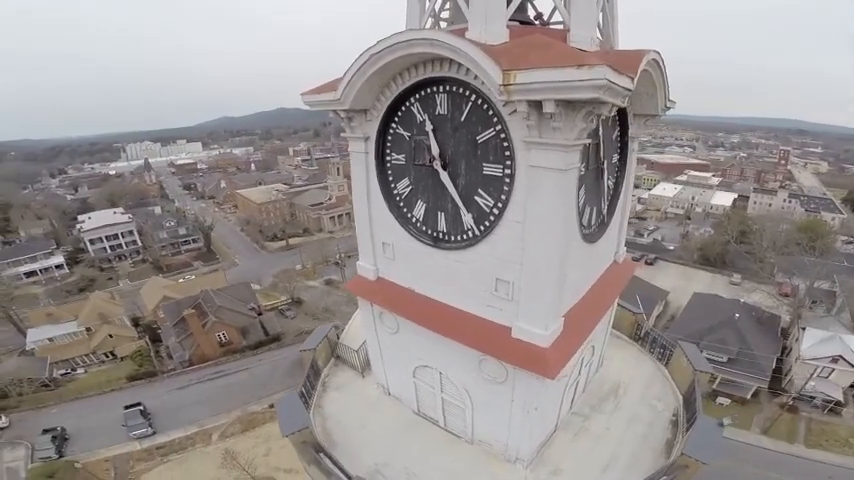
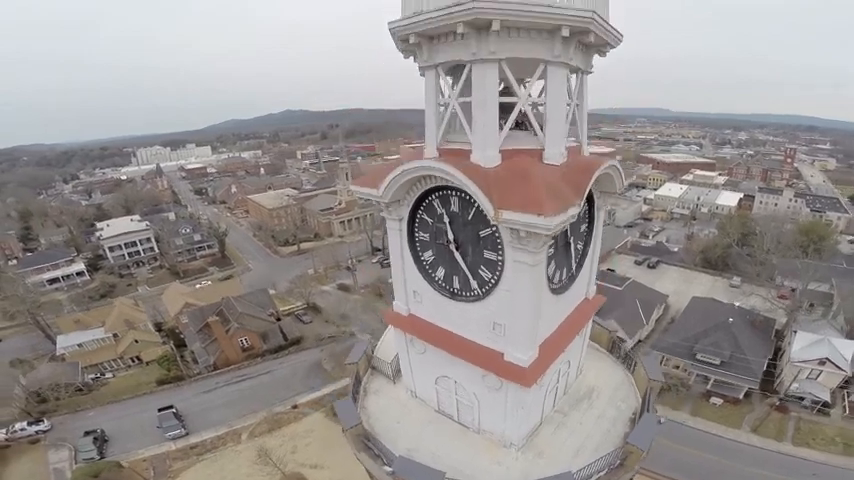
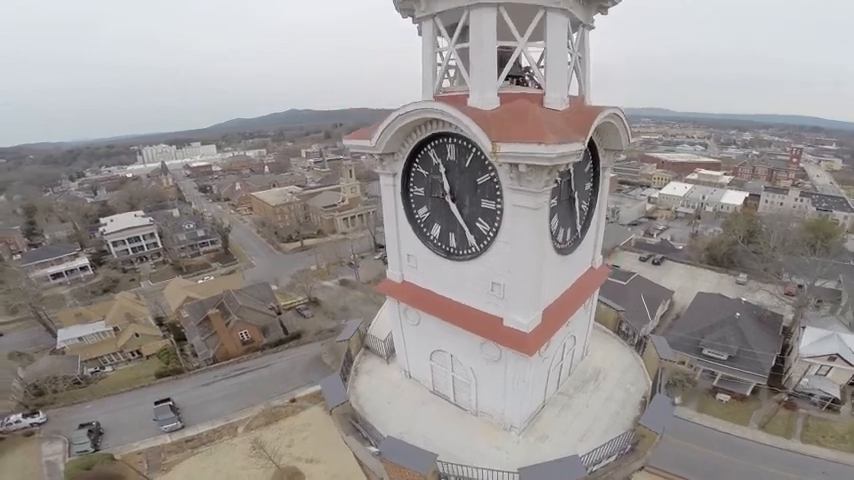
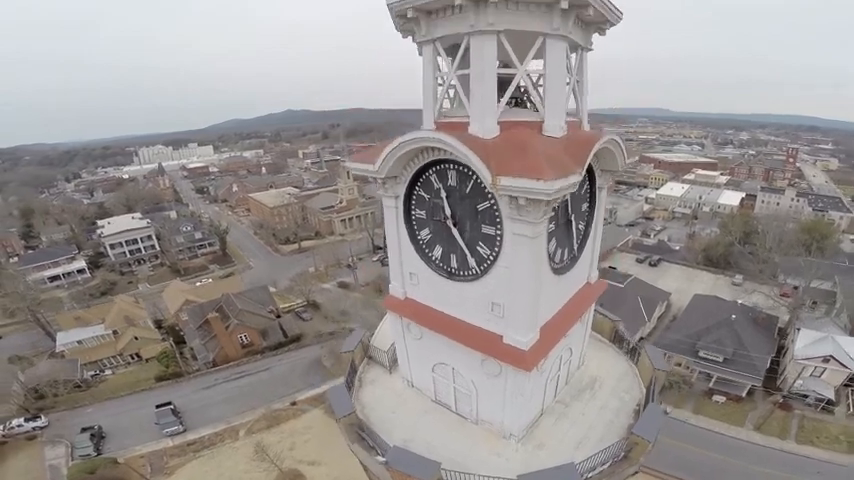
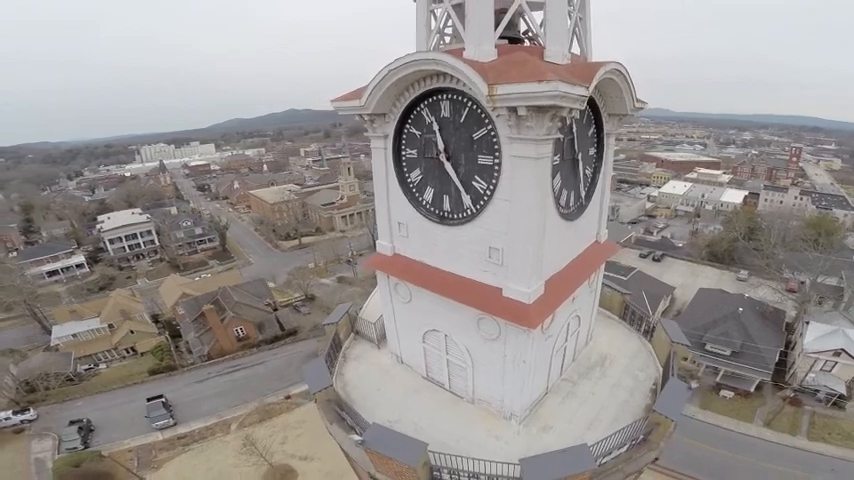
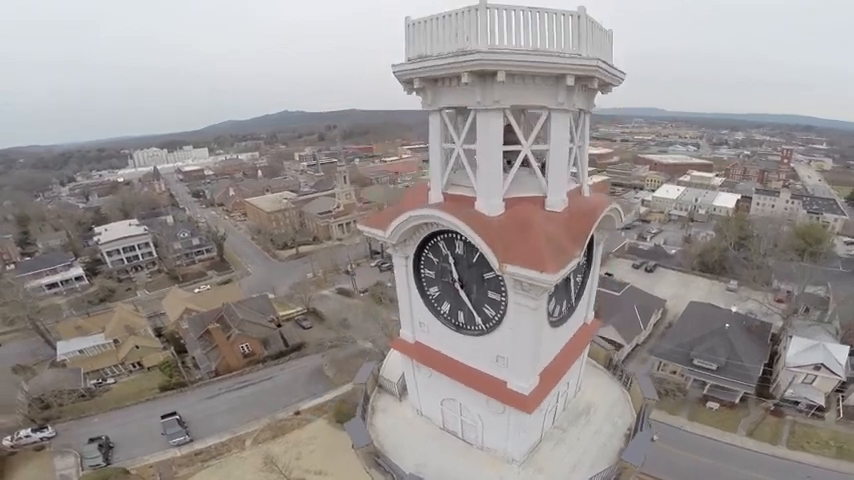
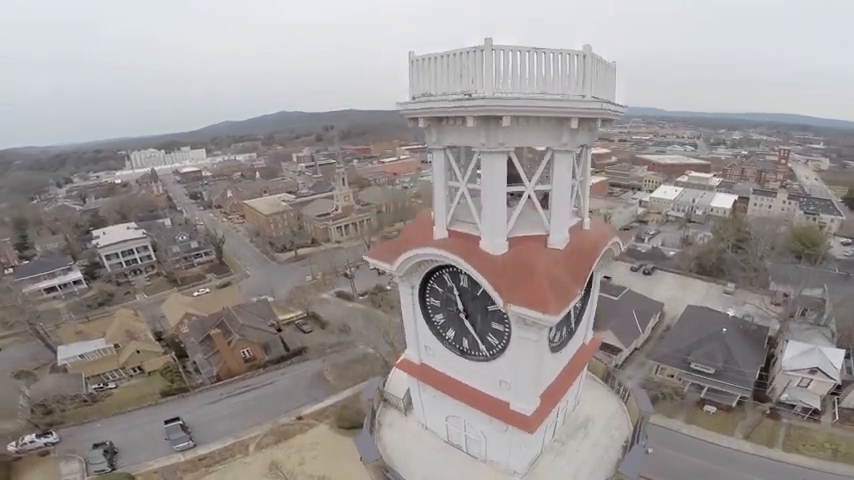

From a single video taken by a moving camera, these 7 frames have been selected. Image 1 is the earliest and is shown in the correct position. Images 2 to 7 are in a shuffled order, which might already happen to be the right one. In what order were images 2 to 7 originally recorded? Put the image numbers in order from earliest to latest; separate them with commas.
5, 3, 4, 2, 6, 7
